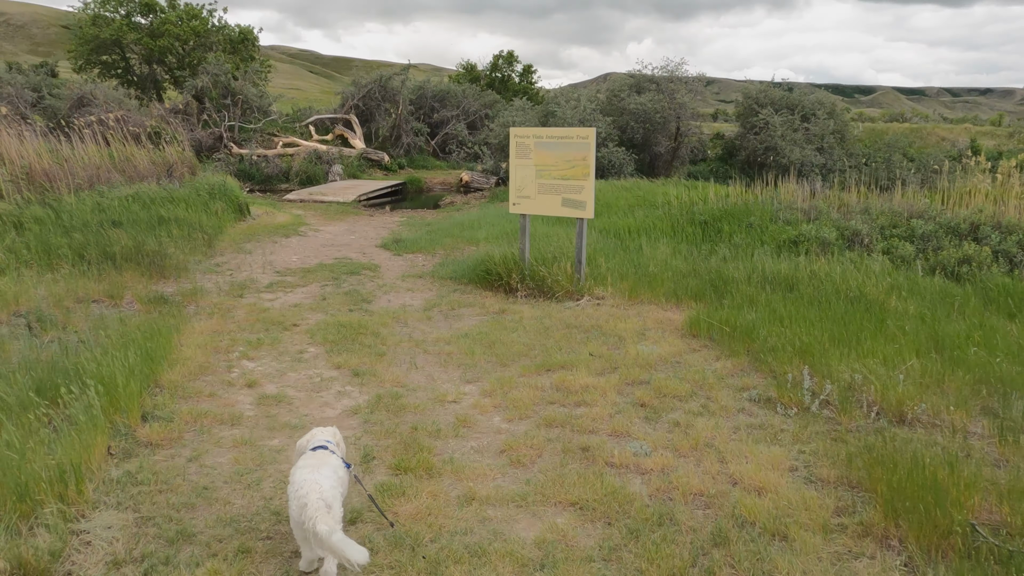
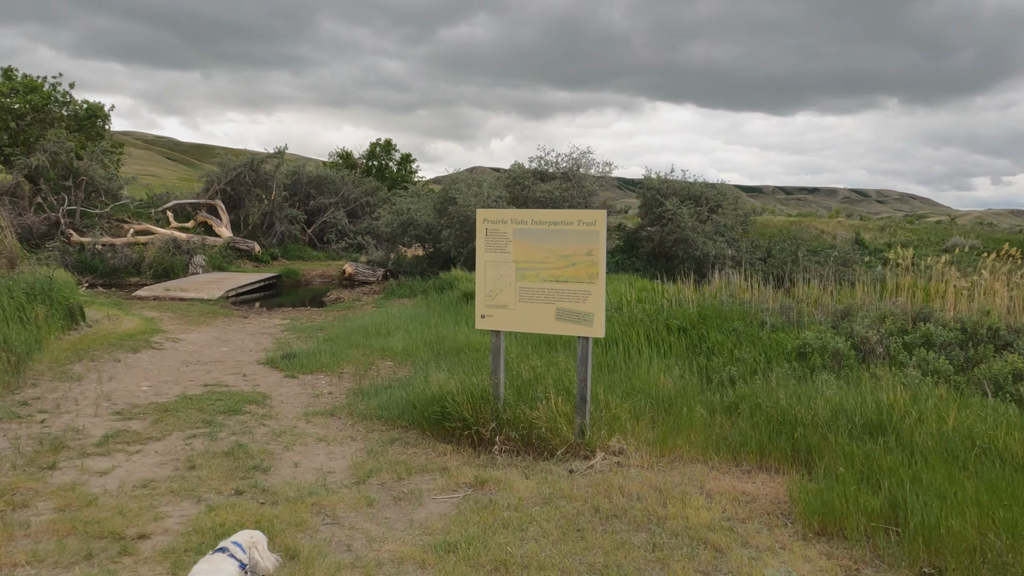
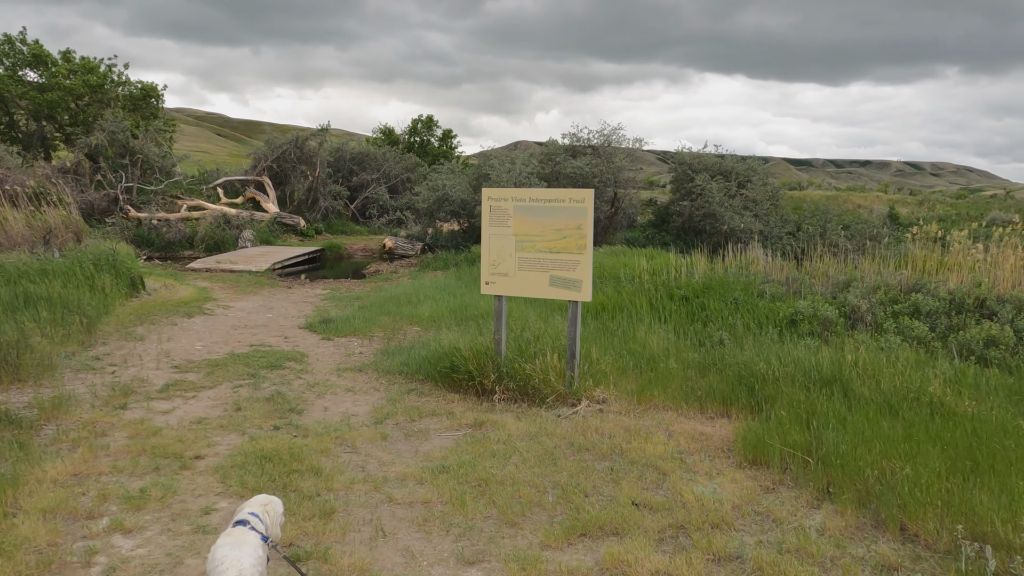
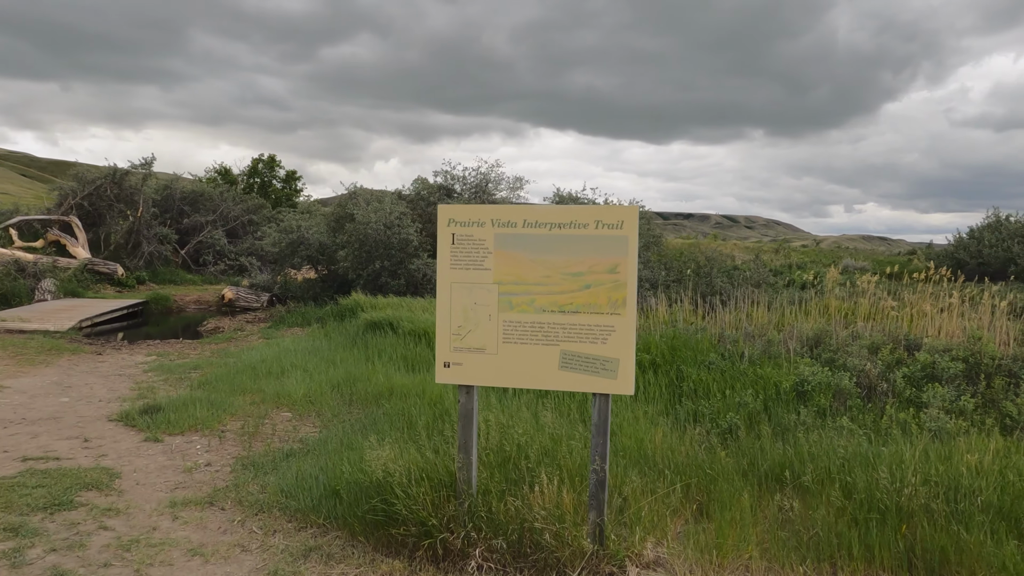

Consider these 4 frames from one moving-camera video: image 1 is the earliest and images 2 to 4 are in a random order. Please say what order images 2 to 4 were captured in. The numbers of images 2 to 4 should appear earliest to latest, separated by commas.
3, 2, 4
